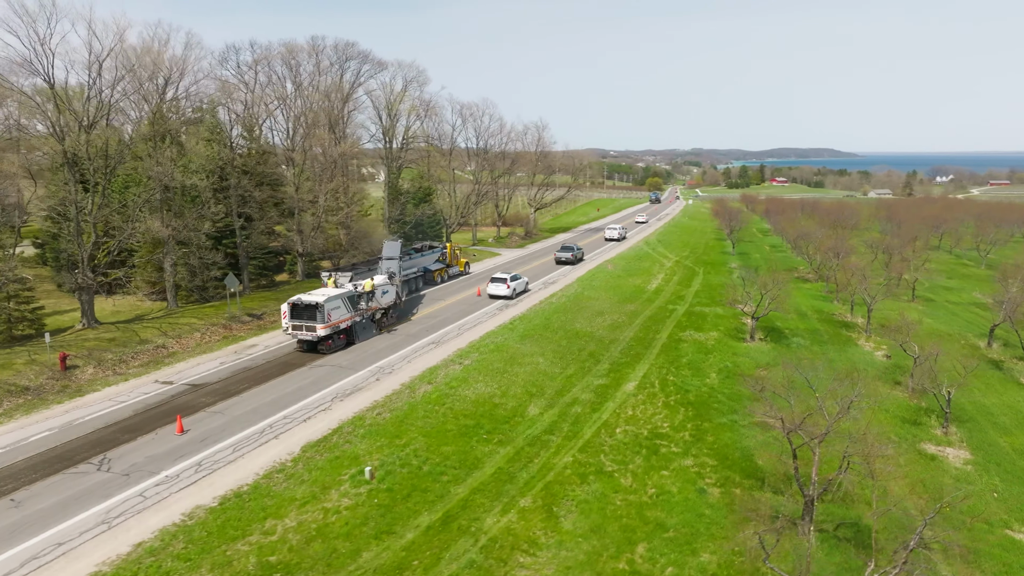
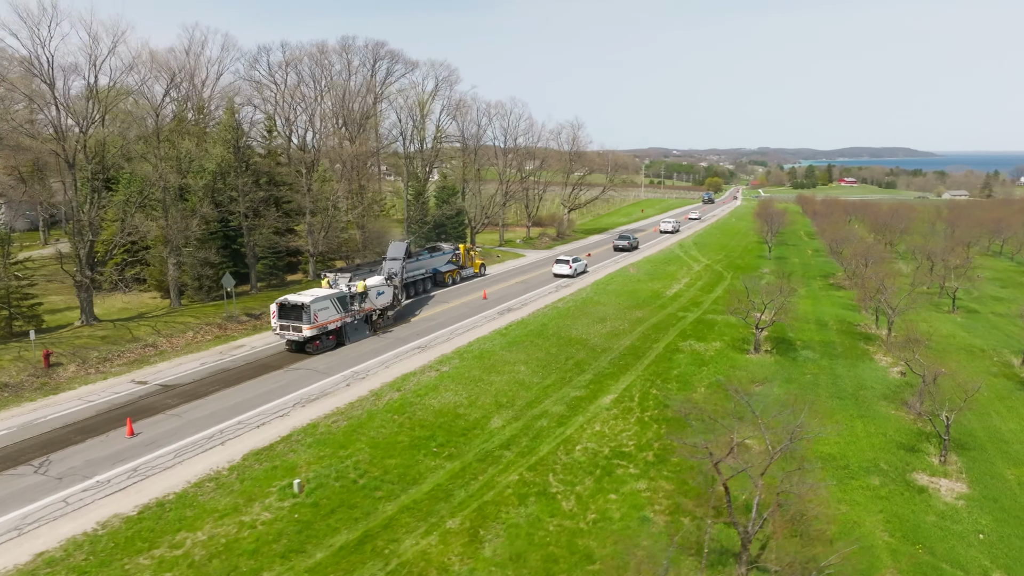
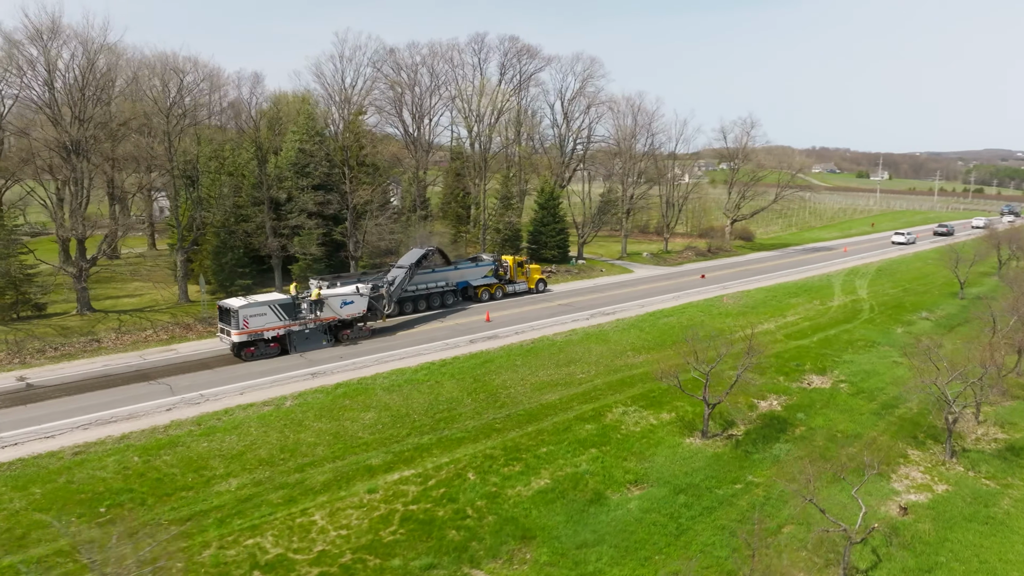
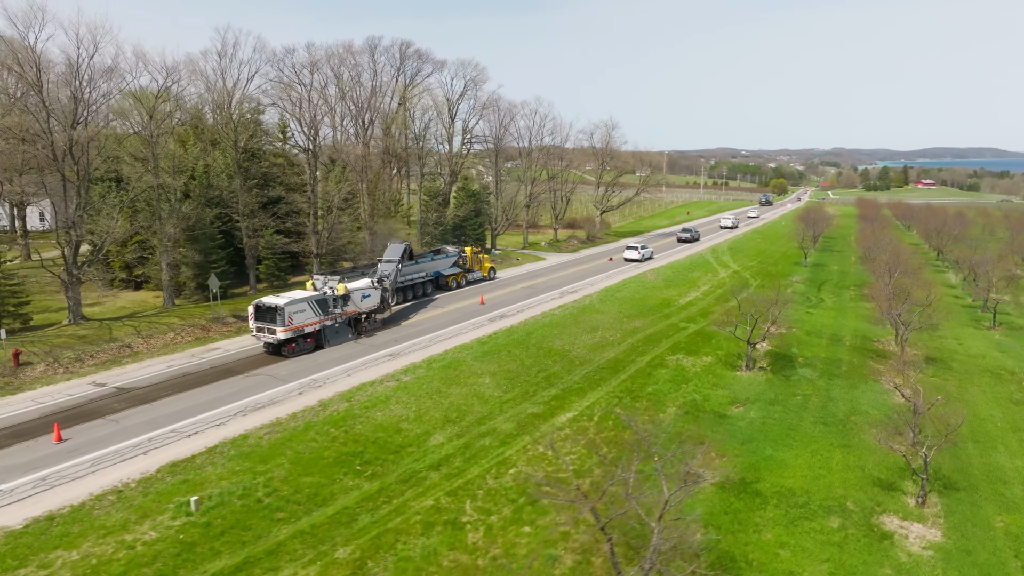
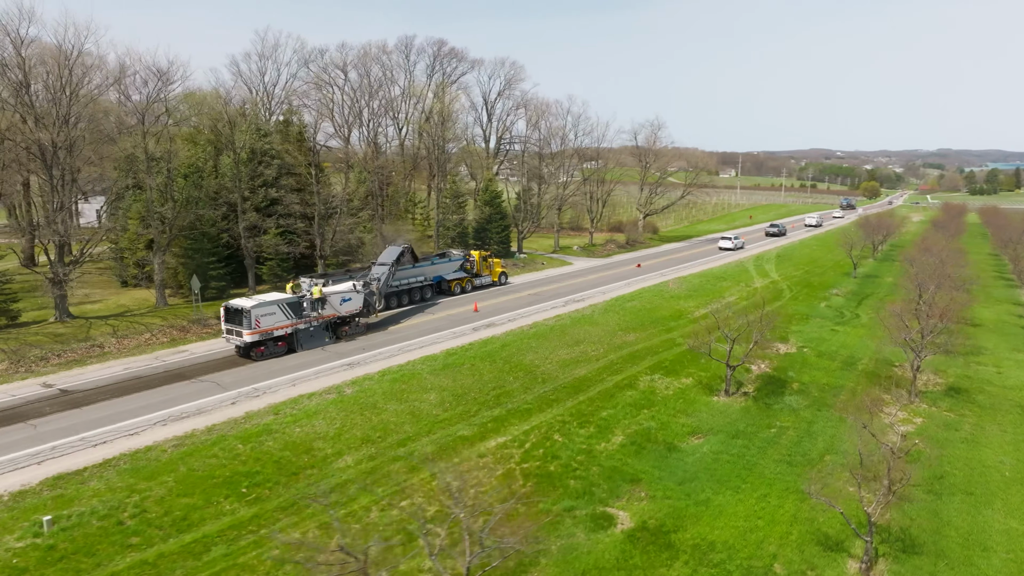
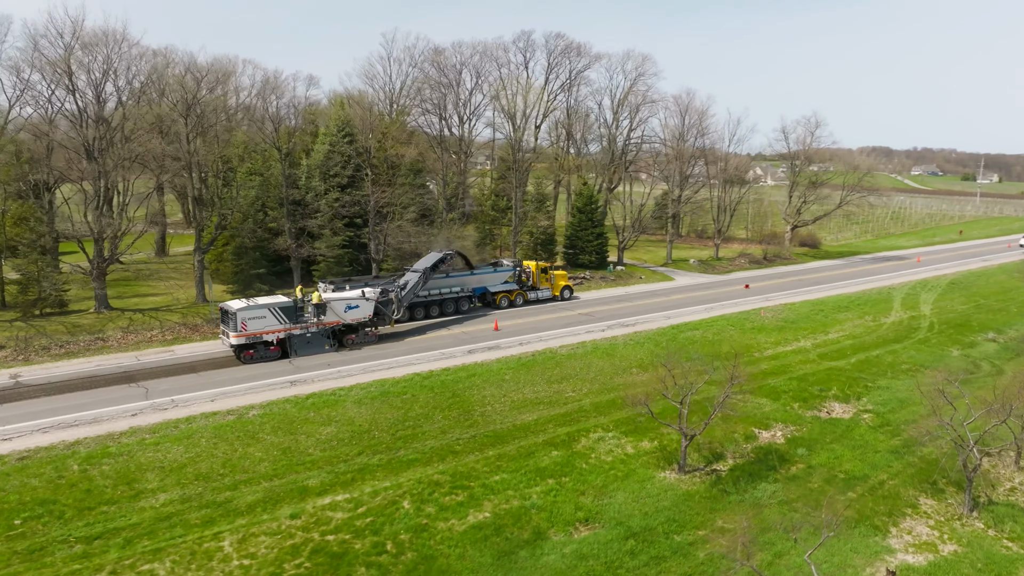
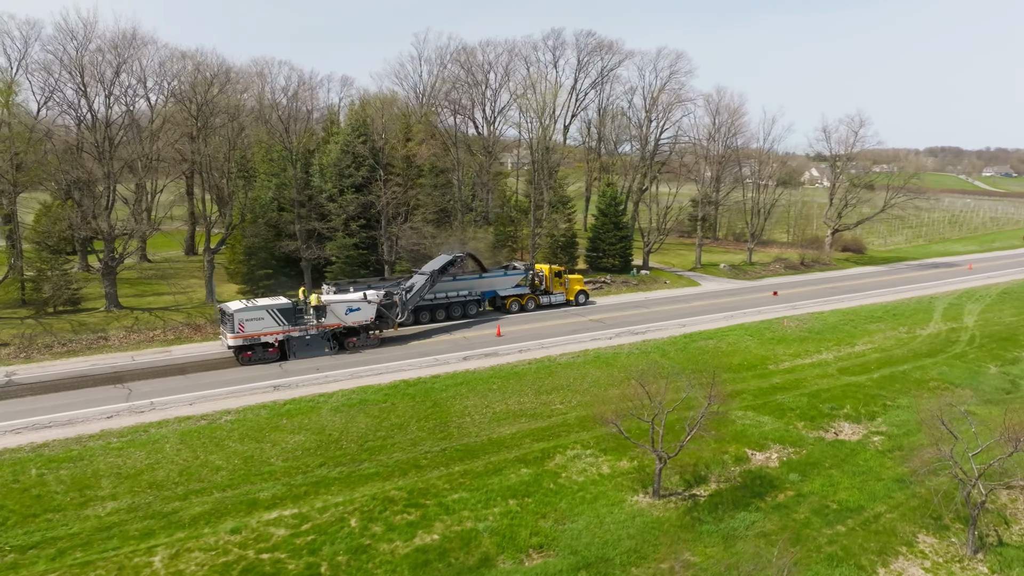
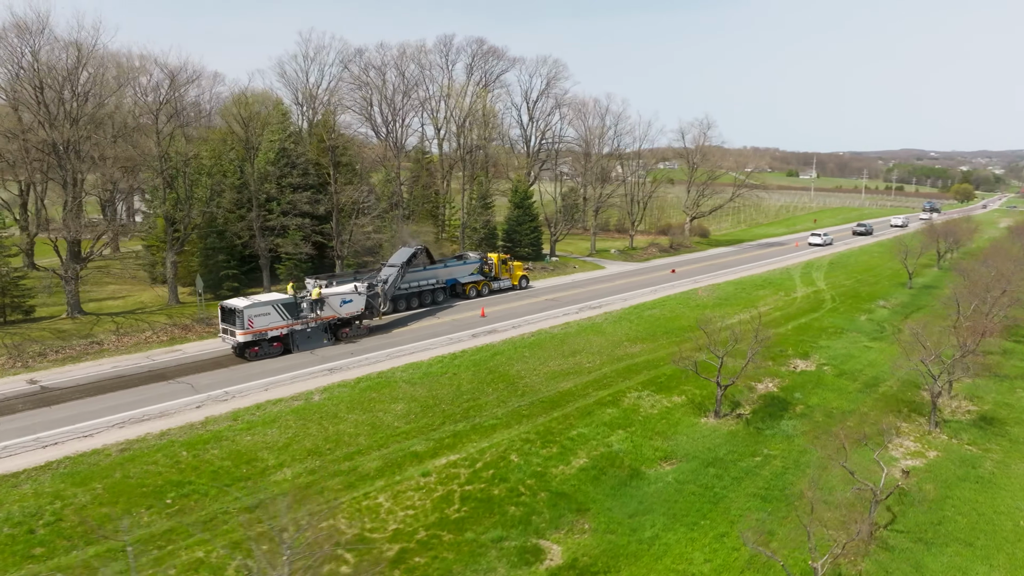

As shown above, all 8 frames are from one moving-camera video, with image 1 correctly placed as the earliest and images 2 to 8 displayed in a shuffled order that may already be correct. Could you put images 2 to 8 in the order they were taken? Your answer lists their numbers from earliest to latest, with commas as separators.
2, 4, 5, 8, 3, 6, 7
